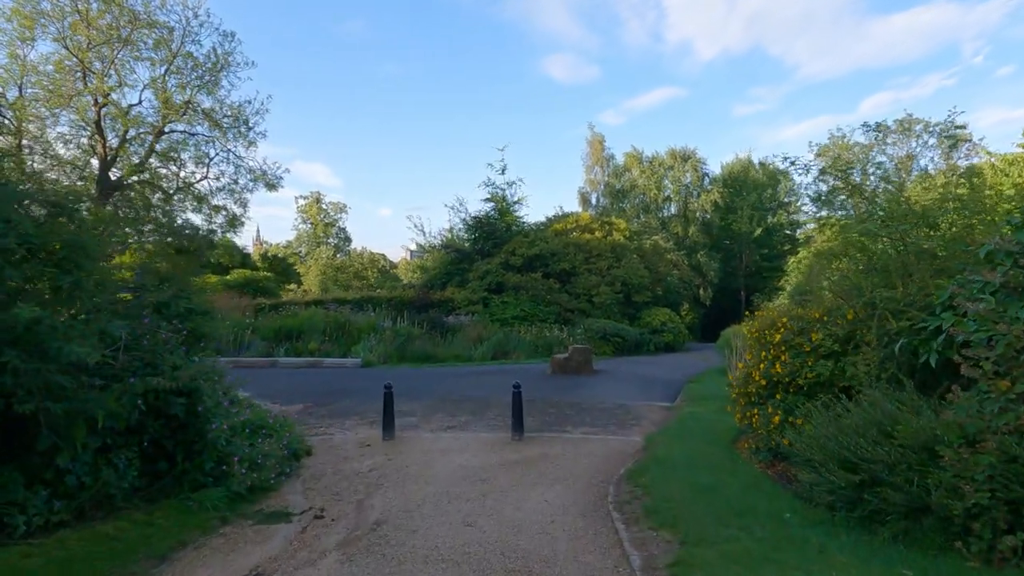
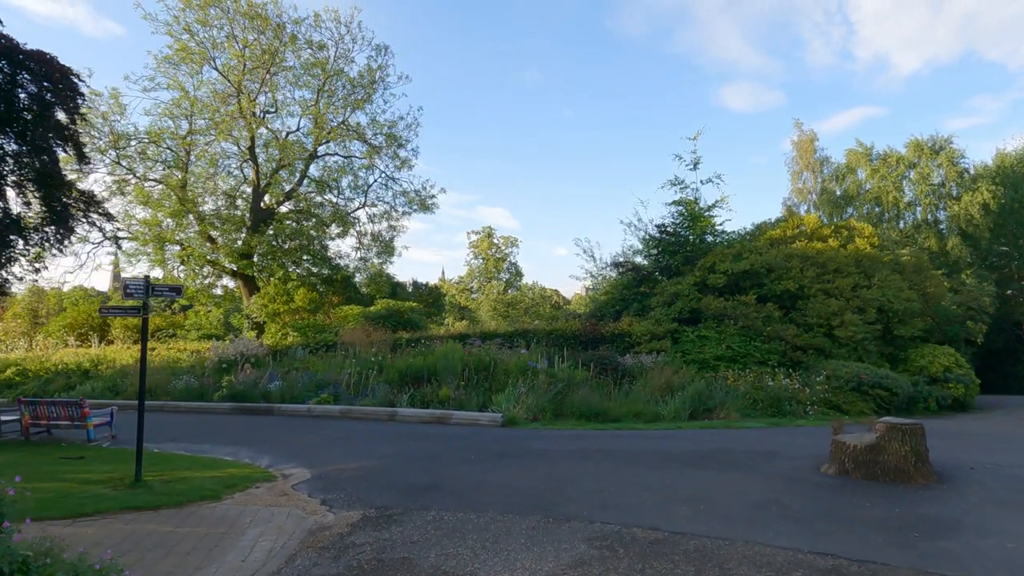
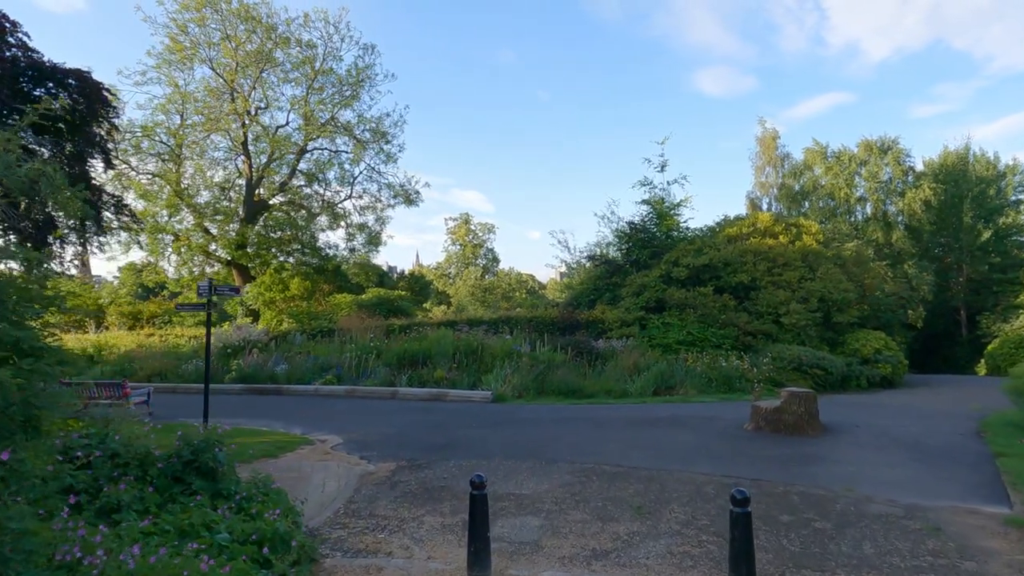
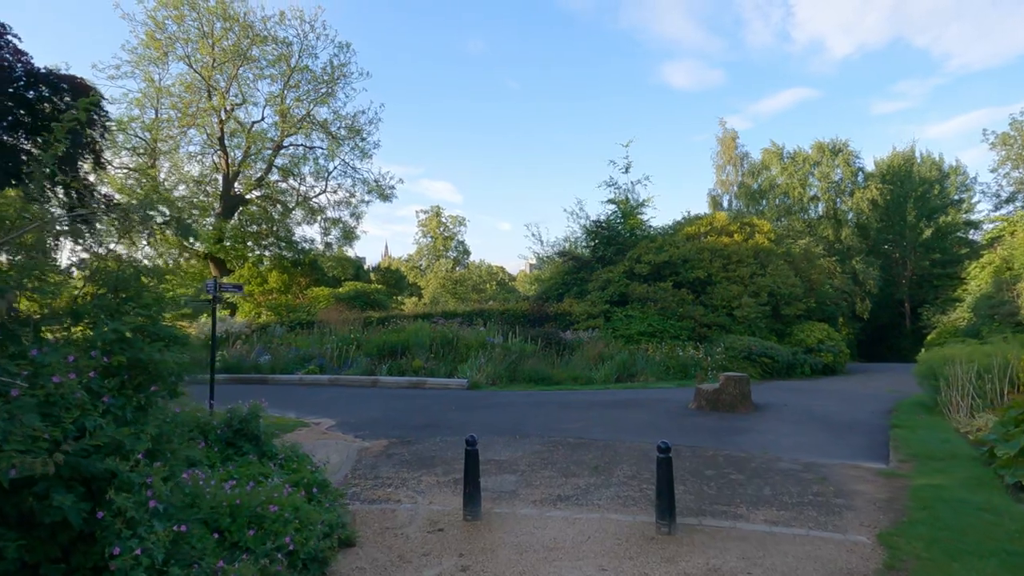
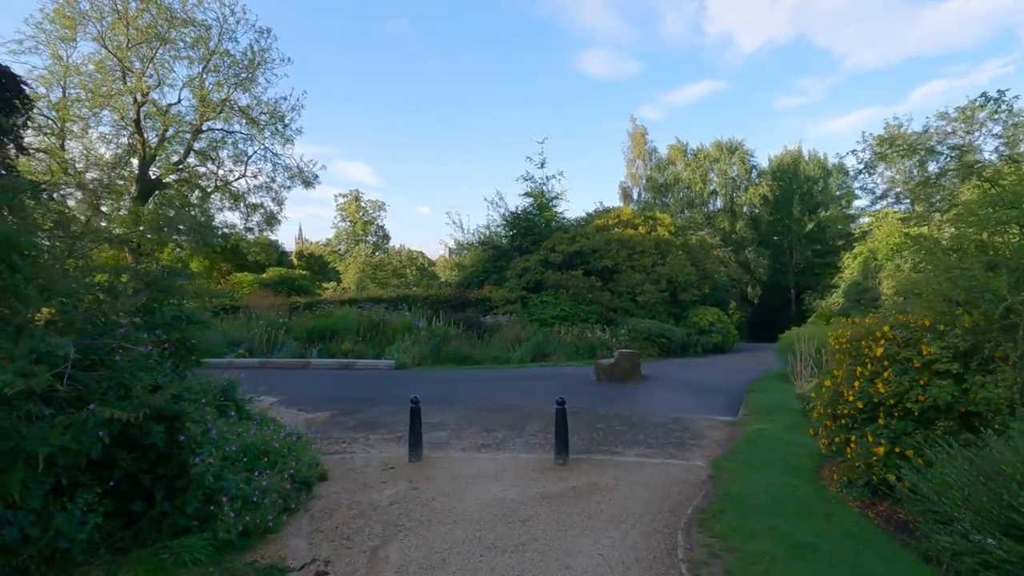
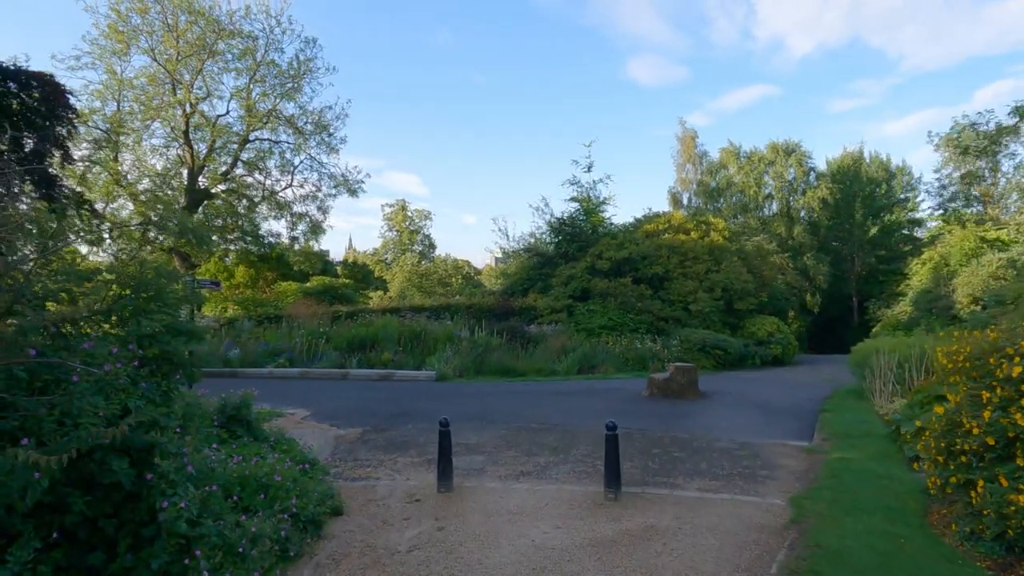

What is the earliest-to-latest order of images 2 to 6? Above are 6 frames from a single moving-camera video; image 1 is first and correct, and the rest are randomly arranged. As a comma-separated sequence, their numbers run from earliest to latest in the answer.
5, 6, 4, 3, 2
